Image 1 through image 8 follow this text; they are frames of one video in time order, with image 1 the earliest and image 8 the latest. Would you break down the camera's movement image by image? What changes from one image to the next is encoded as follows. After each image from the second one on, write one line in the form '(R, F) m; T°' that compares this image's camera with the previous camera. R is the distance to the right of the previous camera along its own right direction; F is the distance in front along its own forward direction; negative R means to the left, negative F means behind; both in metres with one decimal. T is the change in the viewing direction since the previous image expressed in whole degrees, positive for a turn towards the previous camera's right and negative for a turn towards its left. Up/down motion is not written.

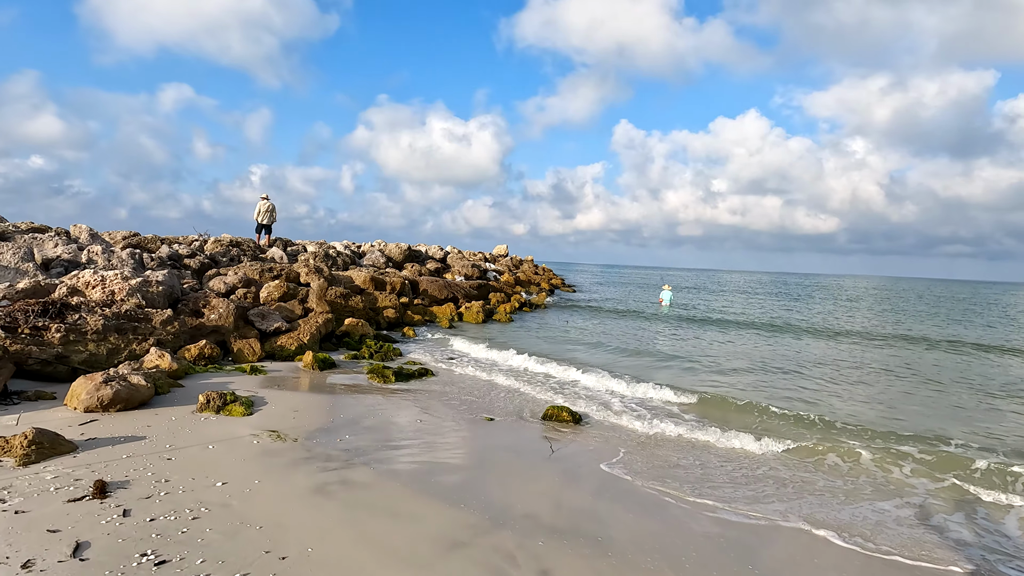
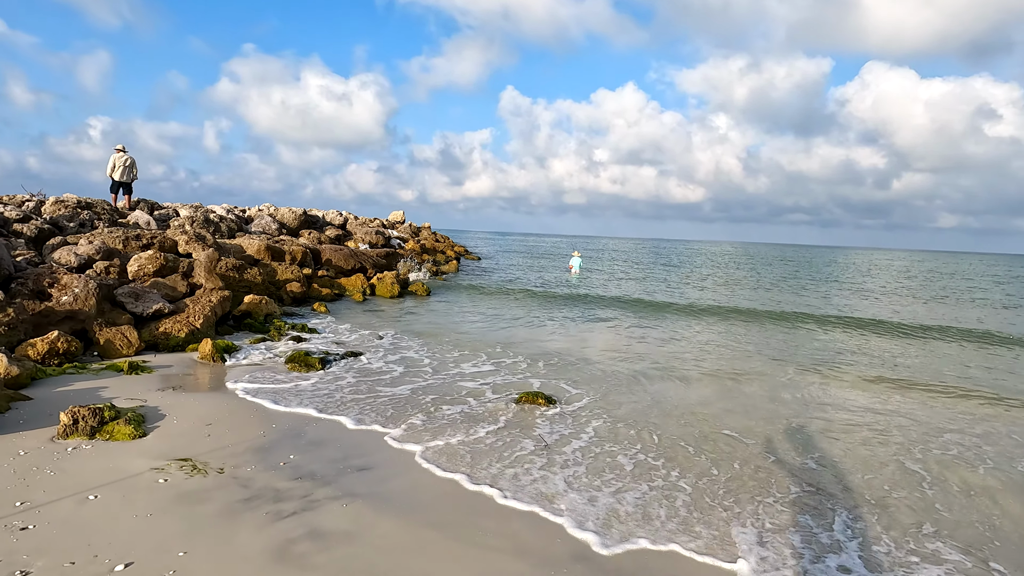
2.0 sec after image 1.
(-1.1, +1.5) m; +12°
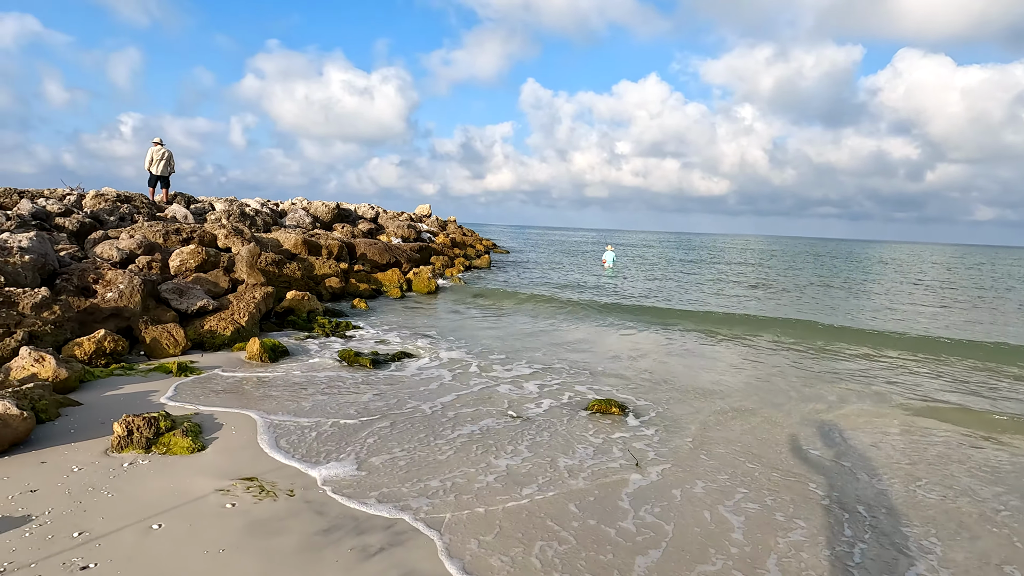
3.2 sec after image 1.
(-0.7, +0.6) m; -2°
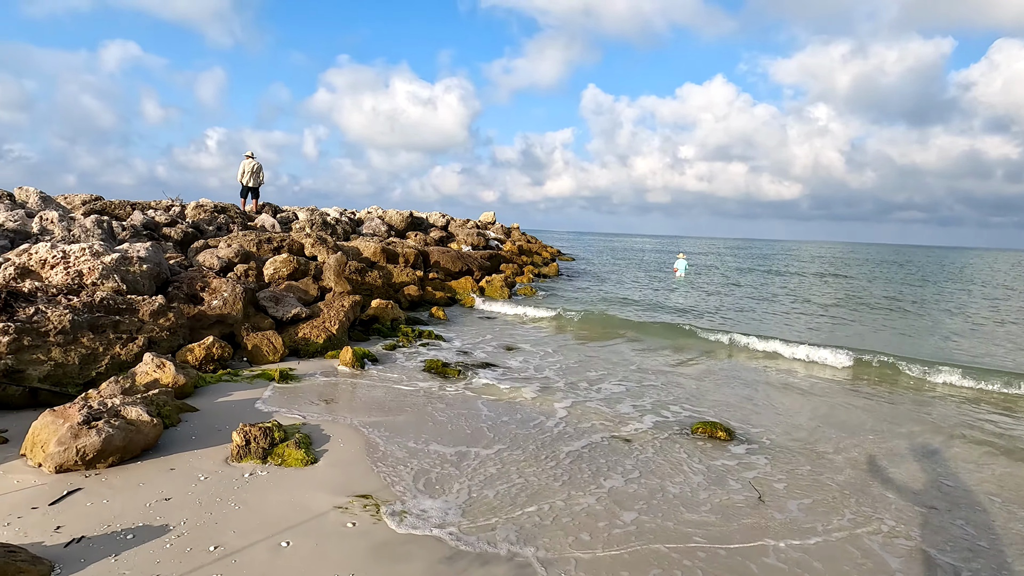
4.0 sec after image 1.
(-0.5, +0.2) m; -6°
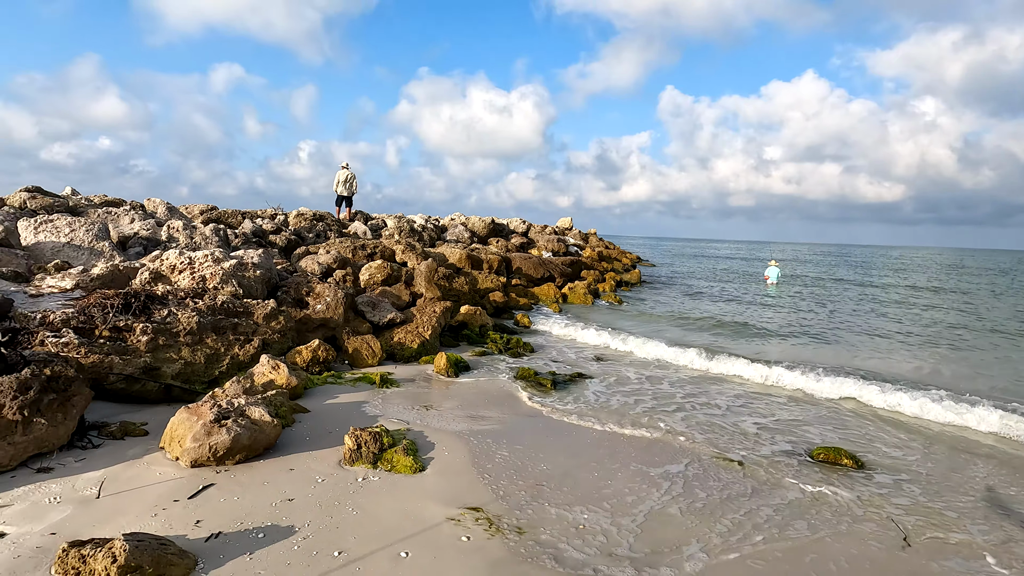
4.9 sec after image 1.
(-0.4, +0.1) m; -8°
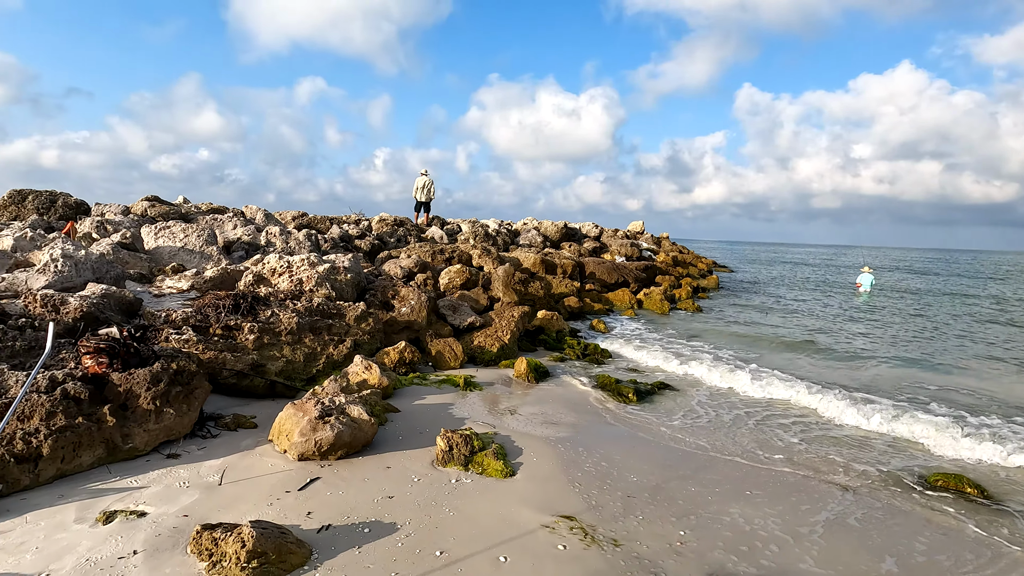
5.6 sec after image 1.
(-0.2, 0.0) m; -7°
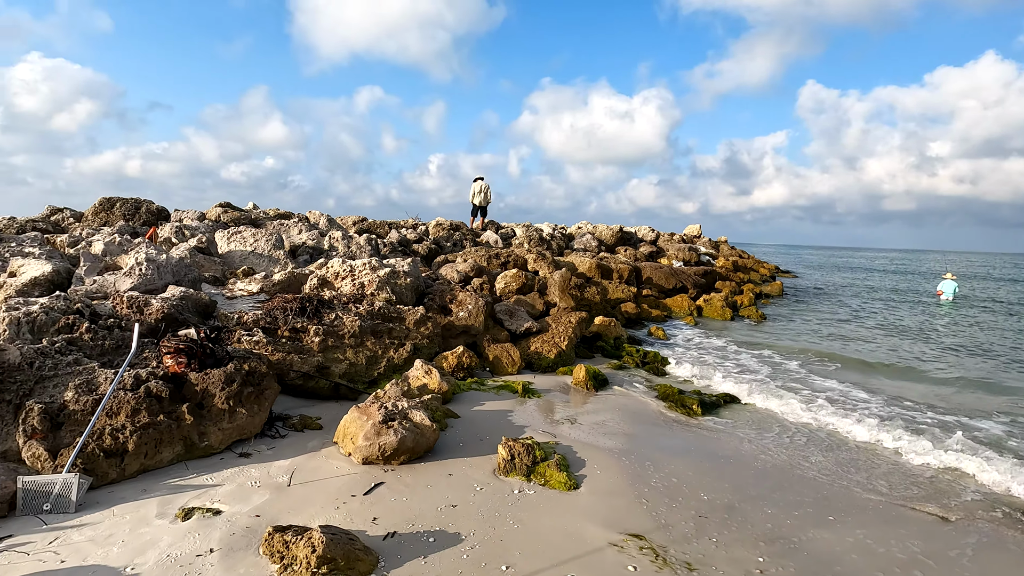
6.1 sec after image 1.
(-0.1, +0.1) m; -5°
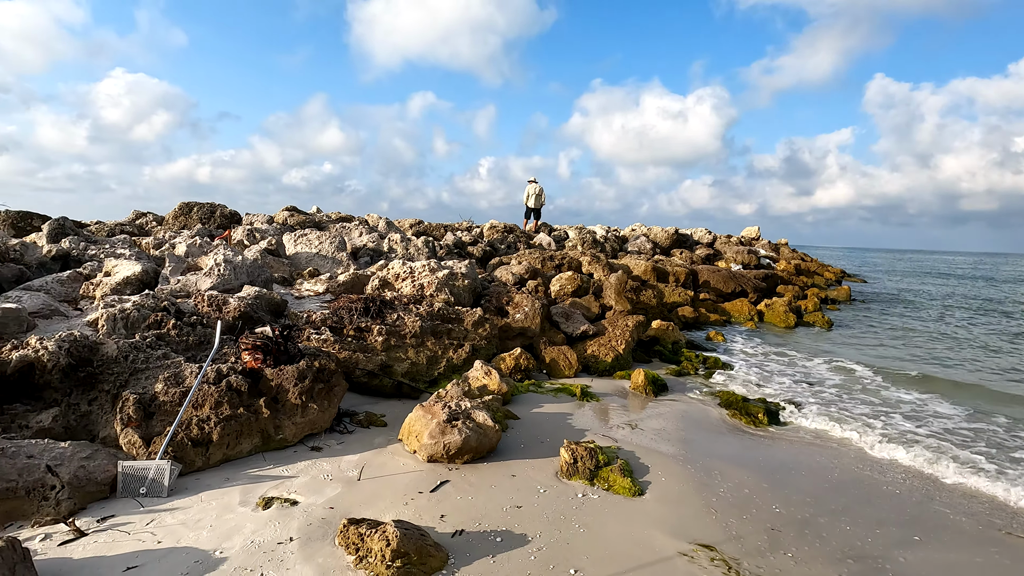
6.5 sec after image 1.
(-0.1, 0.0) m; -5°
